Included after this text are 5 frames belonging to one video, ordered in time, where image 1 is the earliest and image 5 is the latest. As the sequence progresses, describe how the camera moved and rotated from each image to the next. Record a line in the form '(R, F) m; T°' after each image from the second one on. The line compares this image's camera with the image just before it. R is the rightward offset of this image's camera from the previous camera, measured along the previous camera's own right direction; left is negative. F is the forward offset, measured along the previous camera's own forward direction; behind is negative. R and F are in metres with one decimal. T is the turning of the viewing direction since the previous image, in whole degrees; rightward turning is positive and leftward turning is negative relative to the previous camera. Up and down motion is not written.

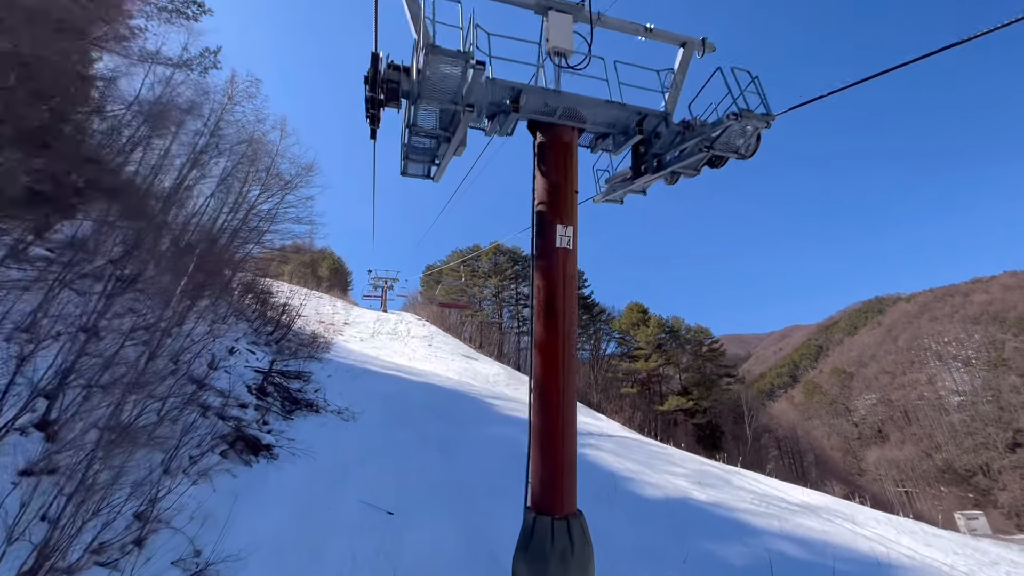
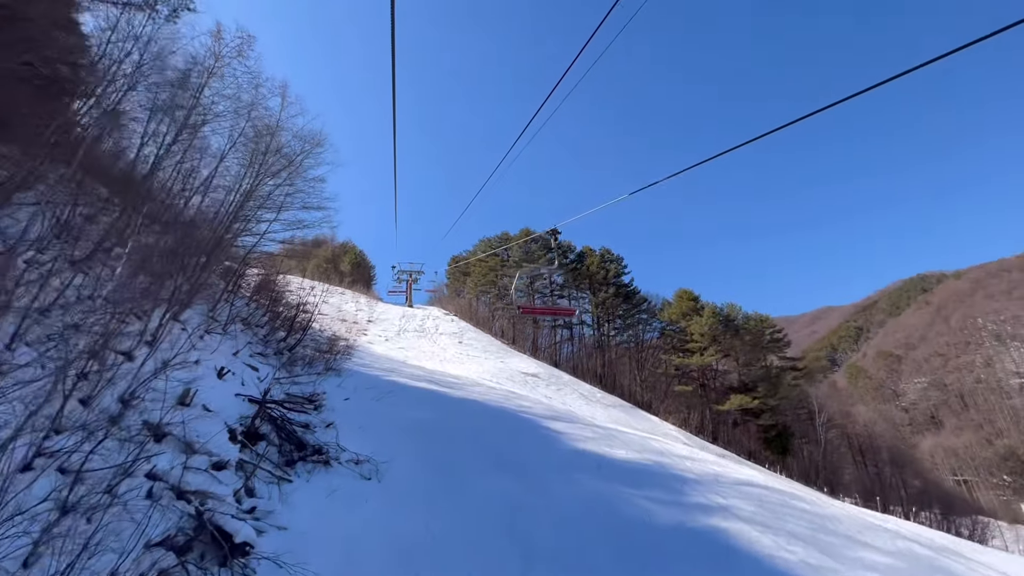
(-0.8, +2.6) m; -3°
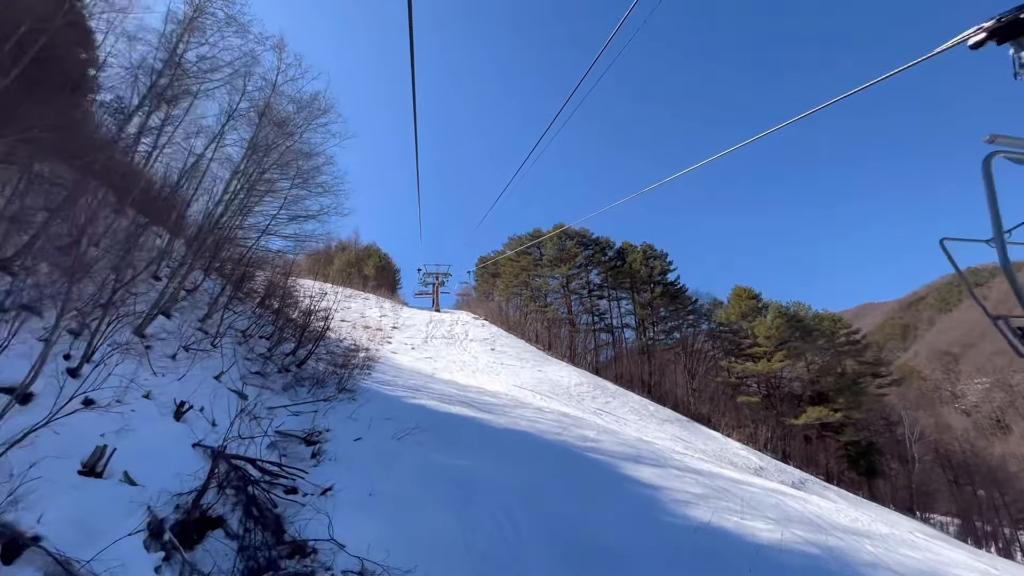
(-0.6, +2.5) m; -3°
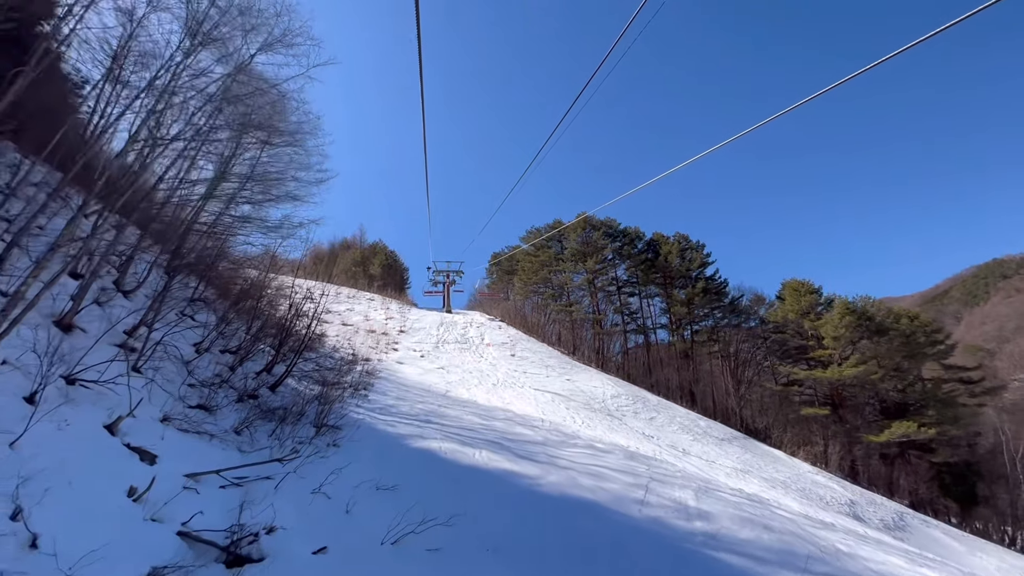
(-0.6, +3.0) m; -1°
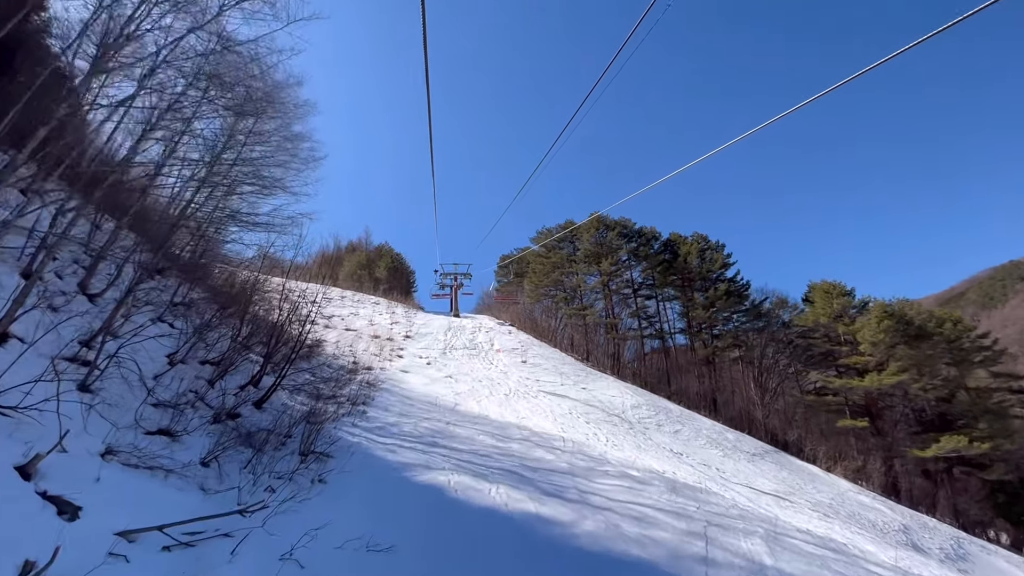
(-0.2, +1.2) m; -1°
